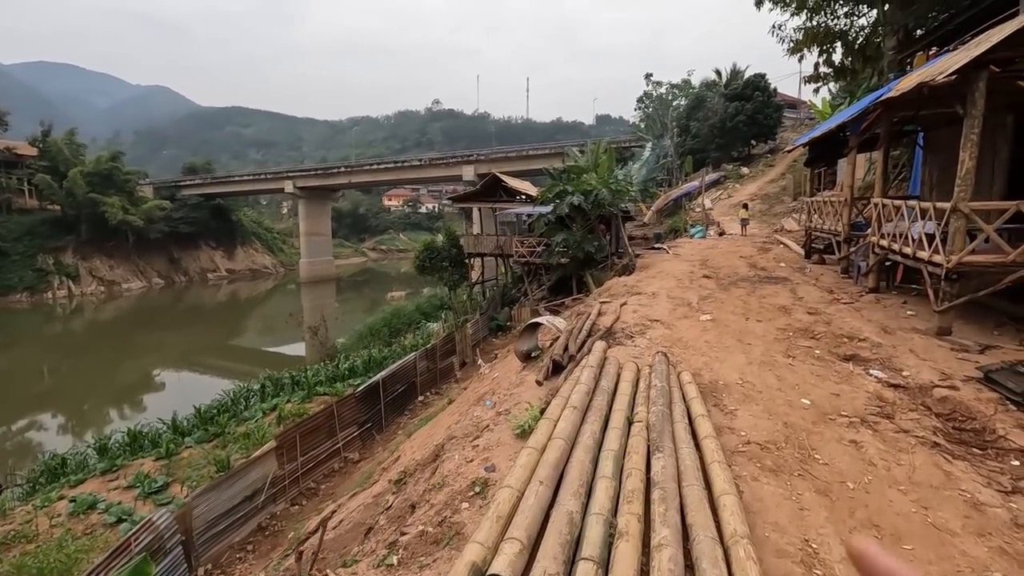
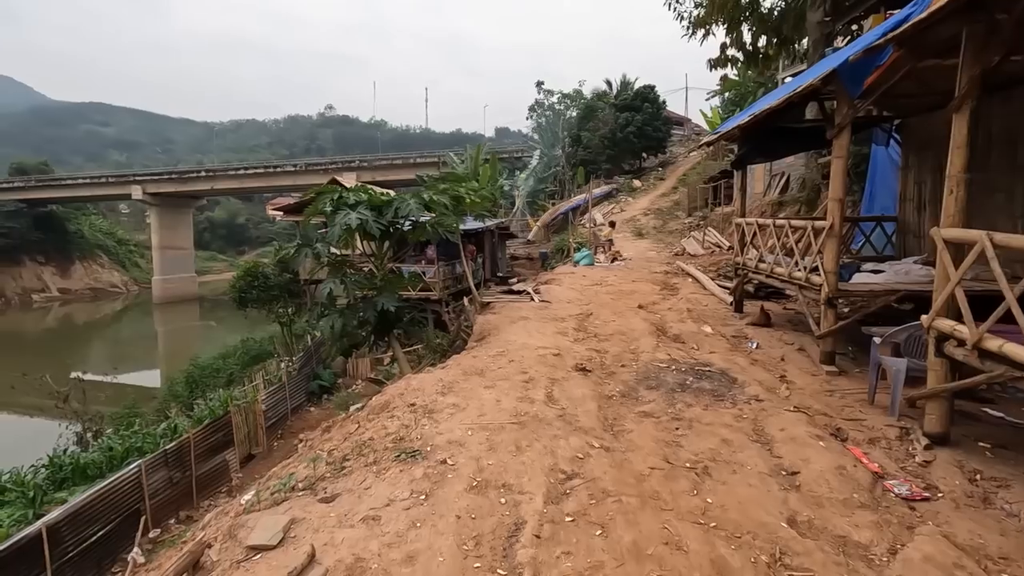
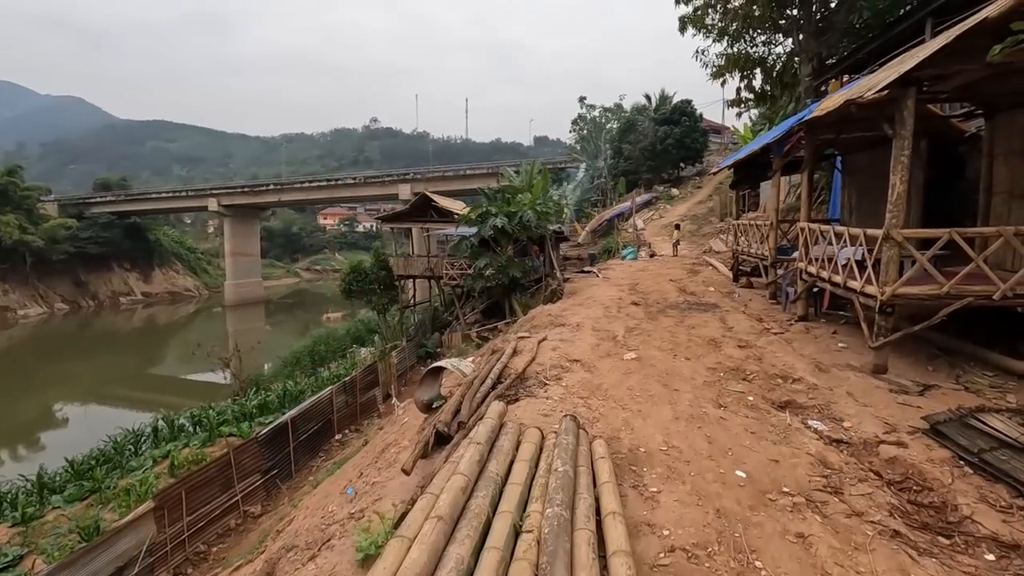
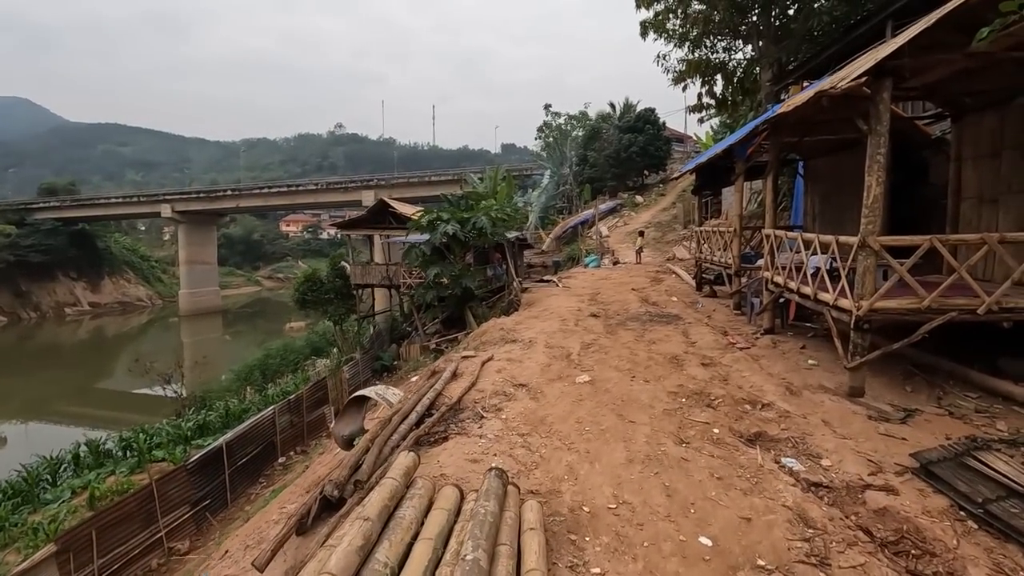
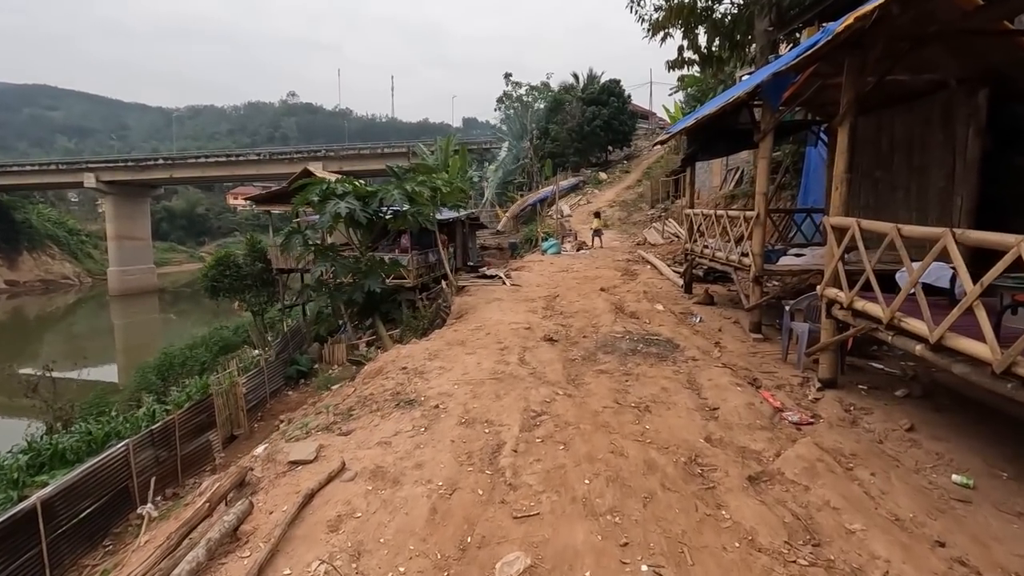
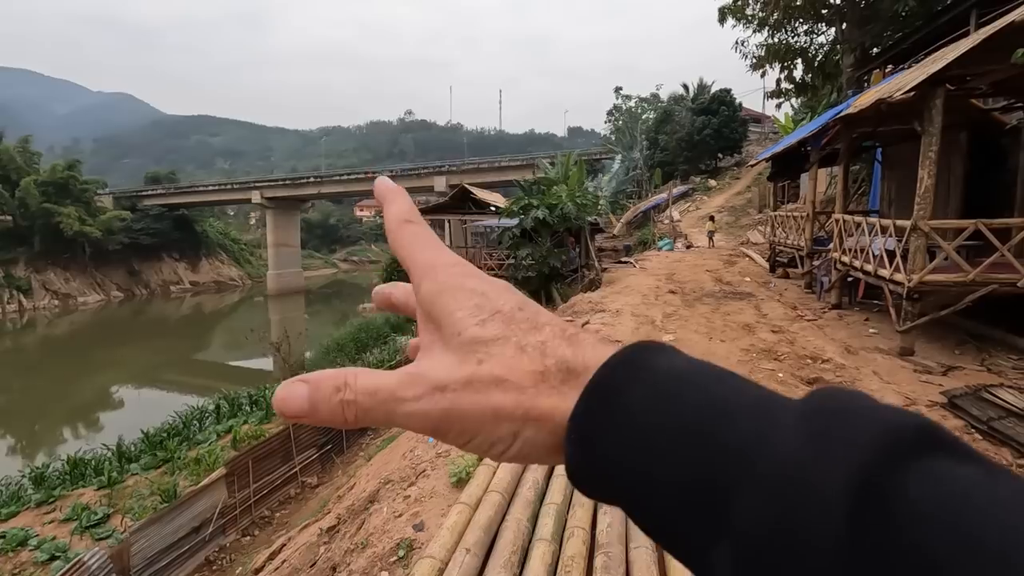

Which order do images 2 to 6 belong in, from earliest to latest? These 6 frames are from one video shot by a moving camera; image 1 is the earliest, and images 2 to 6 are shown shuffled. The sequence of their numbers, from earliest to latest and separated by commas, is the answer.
6, 3, 4, 5, 2
